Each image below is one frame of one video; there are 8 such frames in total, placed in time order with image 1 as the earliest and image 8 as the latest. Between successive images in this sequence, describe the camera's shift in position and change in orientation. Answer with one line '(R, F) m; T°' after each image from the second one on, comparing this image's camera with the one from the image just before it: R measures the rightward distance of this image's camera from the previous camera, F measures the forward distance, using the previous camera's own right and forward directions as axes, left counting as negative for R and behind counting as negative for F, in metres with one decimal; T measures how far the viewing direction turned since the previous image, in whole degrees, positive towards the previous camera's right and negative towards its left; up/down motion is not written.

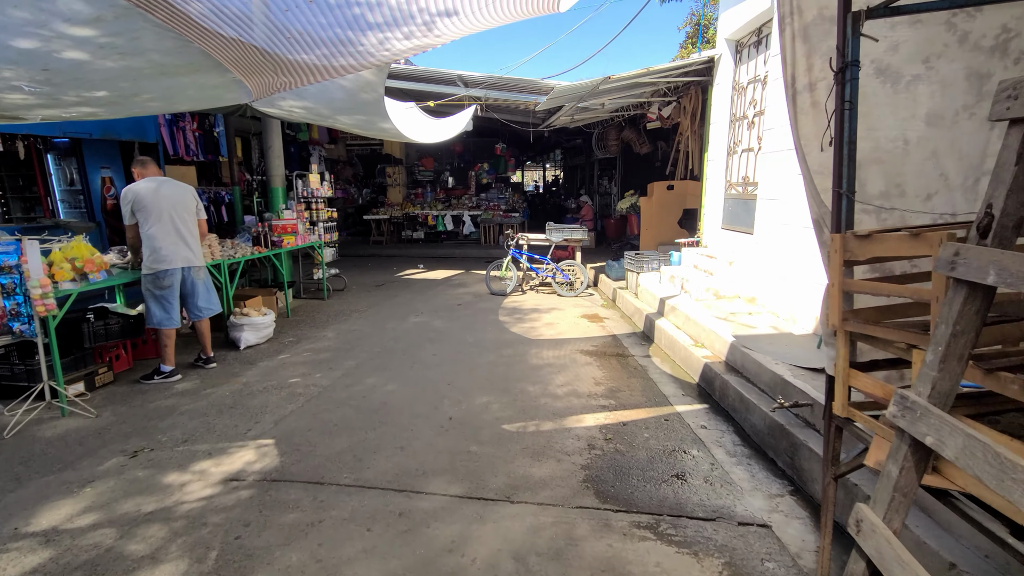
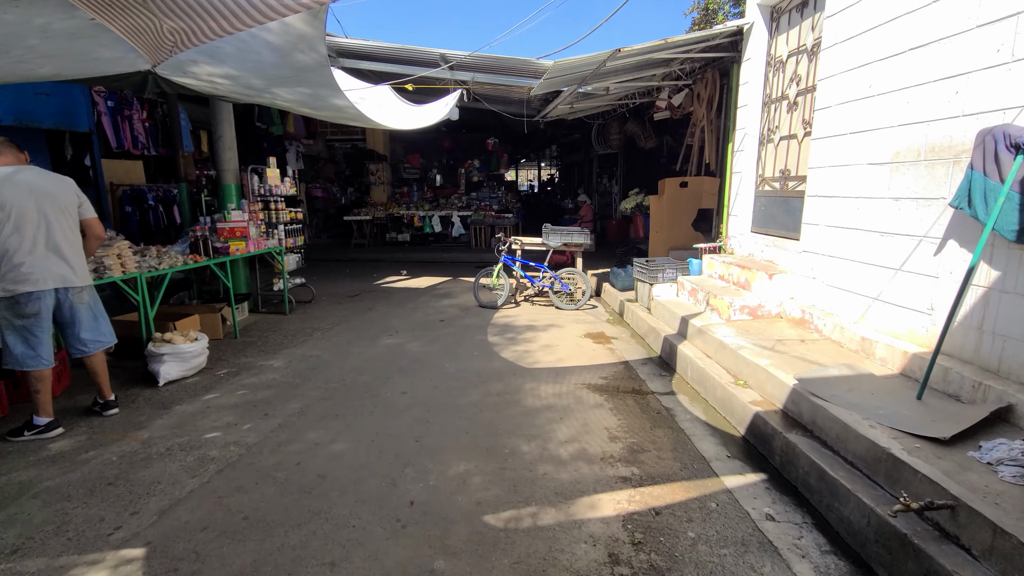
(0.0, +1.1) m; +1°
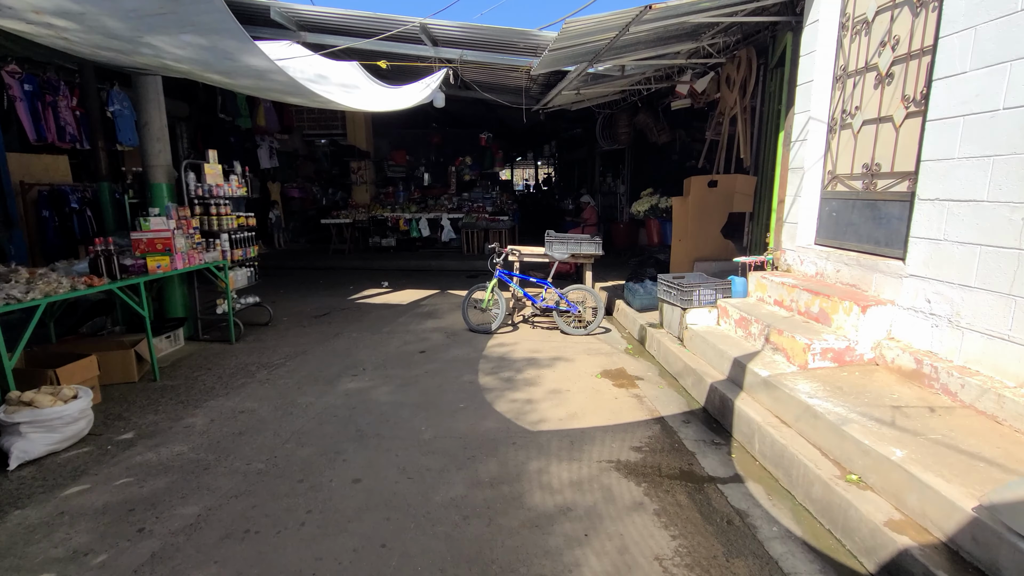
(0.0, +1.3) m; +1°
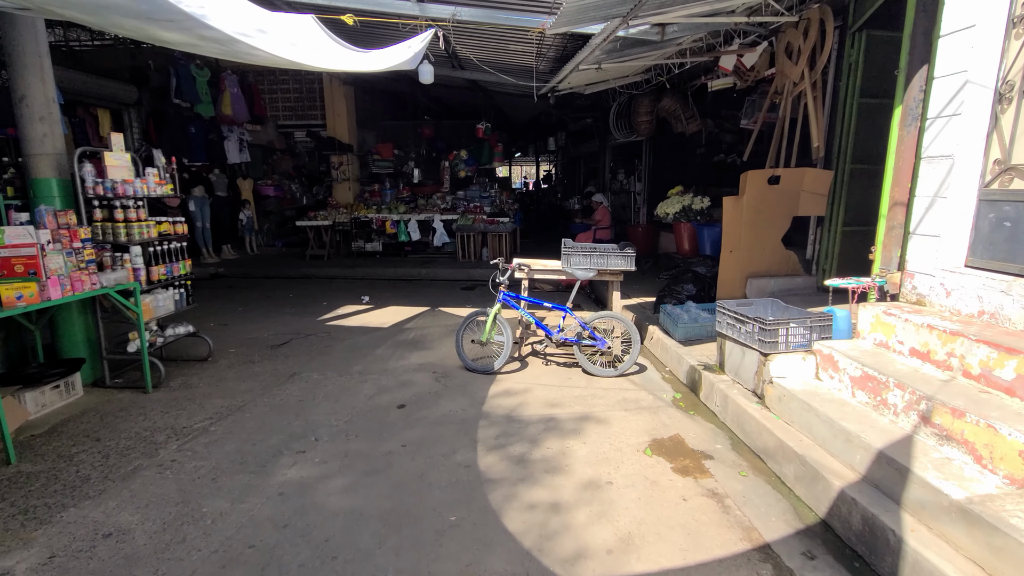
(-0.1, +1.4) m; 0°
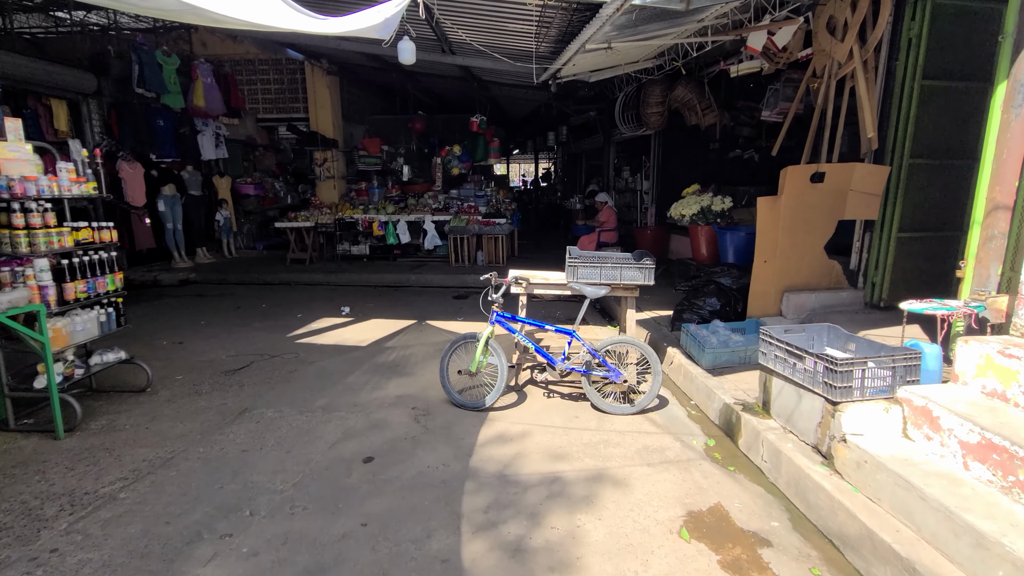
(0.0, +0.8) m; 0°
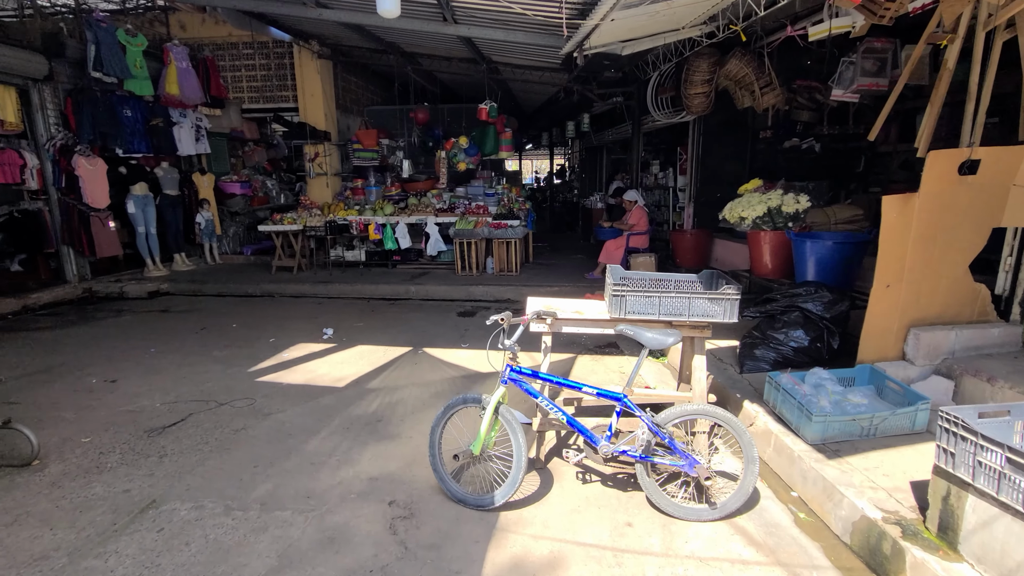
(-0.1, +1.2) m; -1°
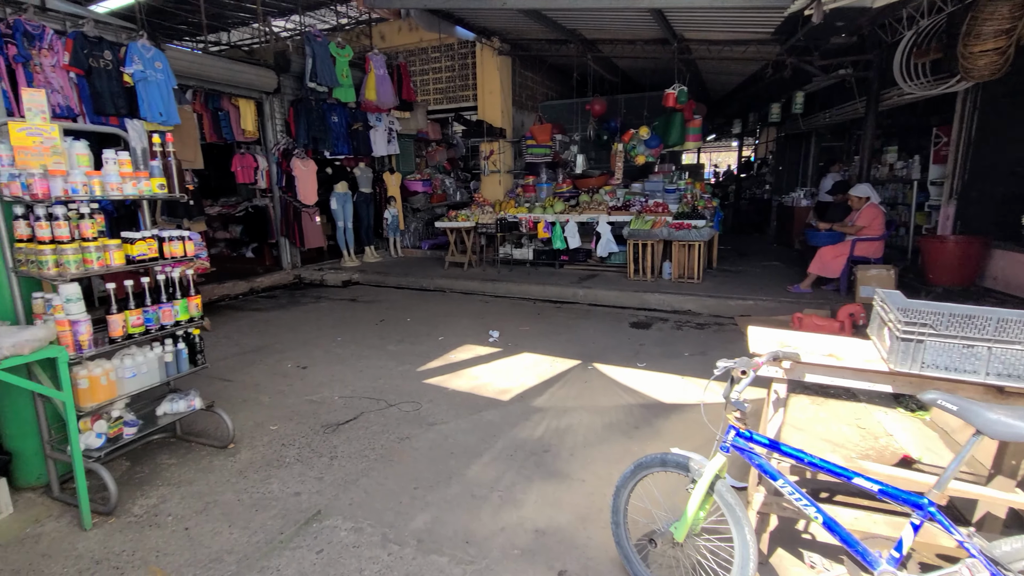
(-0.3, +0.6) m; -18°
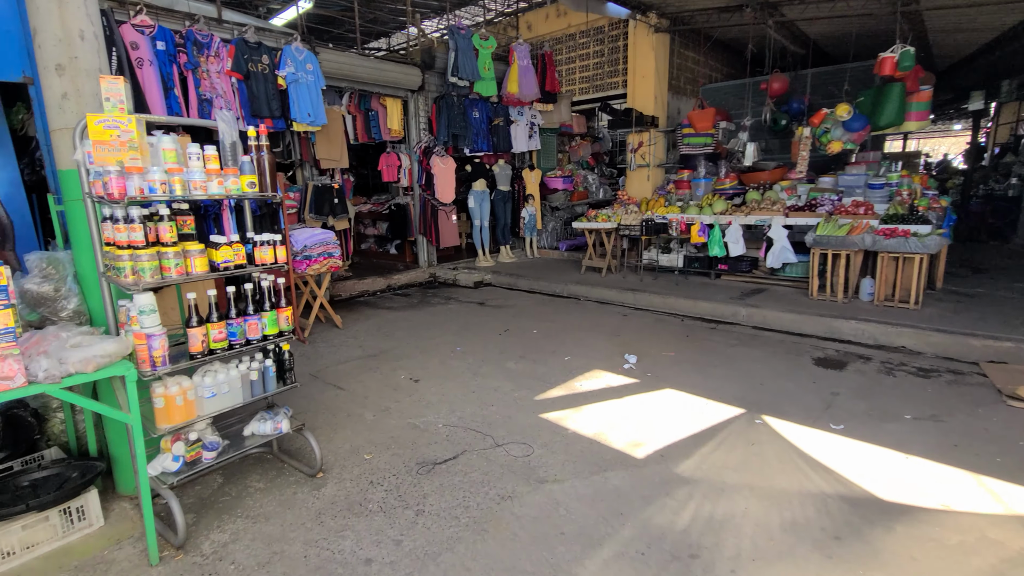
(0.0, +0.8) m; -16°
